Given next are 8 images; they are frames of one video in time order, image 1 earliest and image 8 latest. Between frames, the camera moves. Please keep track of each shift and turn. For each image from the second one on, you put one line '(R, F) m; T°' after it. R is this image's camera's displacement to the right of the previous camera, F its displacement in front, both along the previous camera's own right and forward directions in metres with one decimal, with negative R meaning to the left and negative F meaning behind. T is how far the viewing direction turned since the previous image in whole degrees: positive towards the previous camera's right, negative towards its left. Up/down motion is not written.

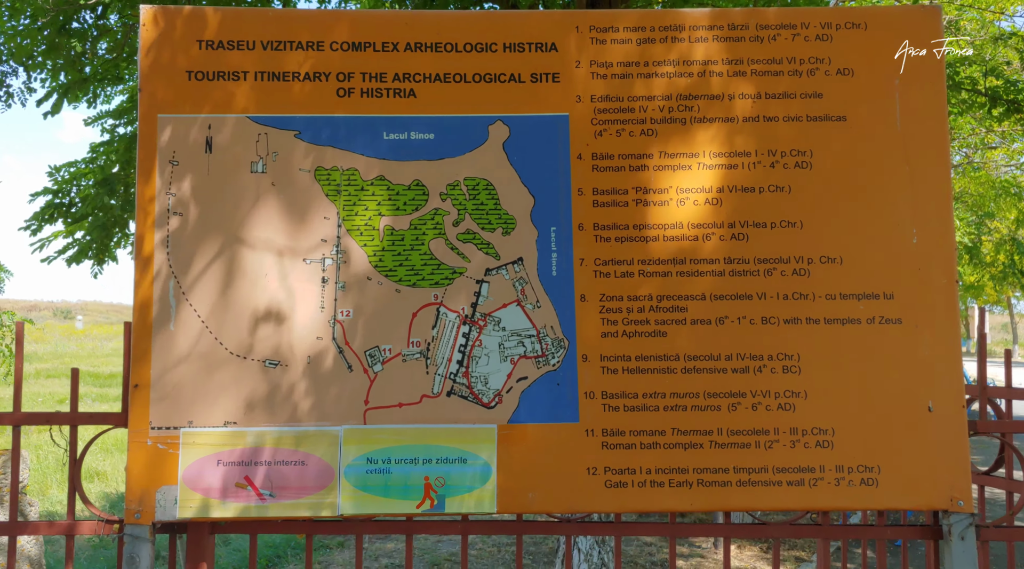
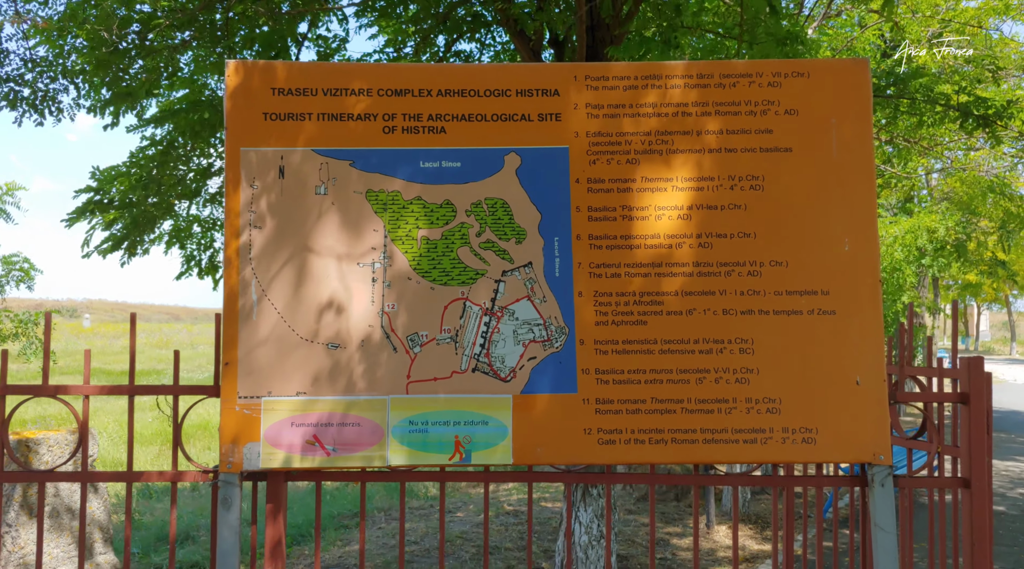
(0.0, -0.7) m; 0°
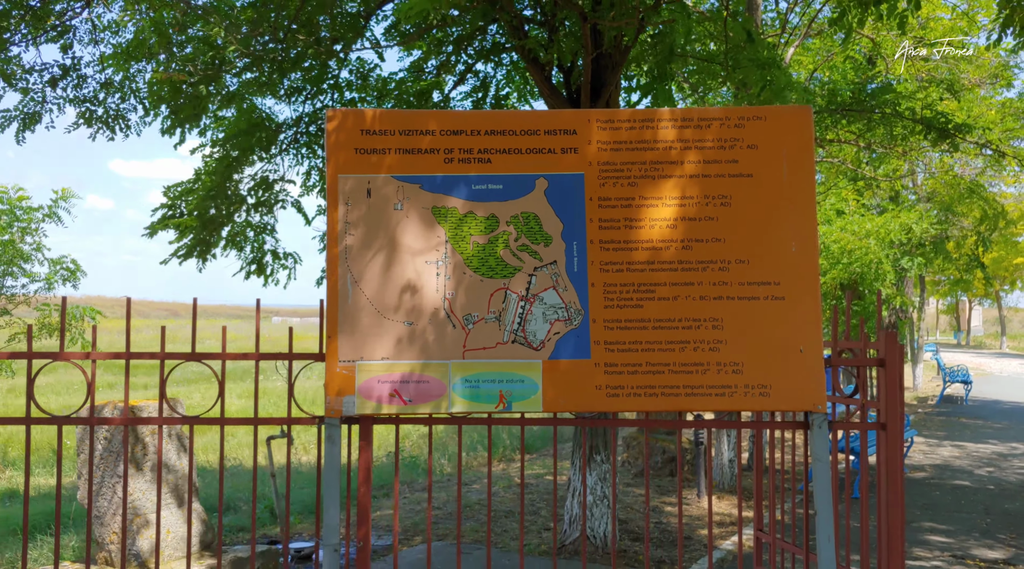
(-0.2, -1.2) m; 0°
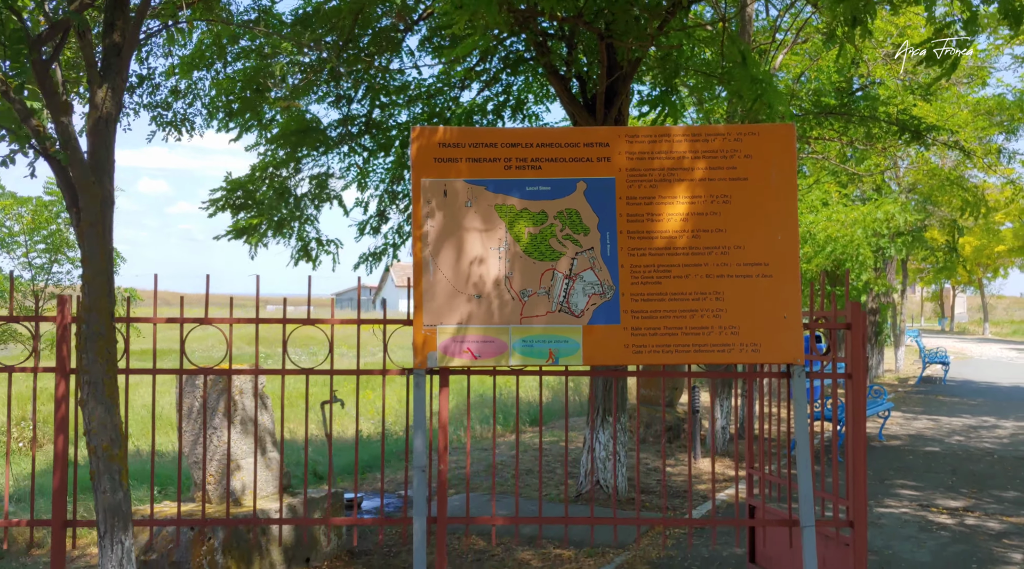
(-0.3, -1.3) m; +1°
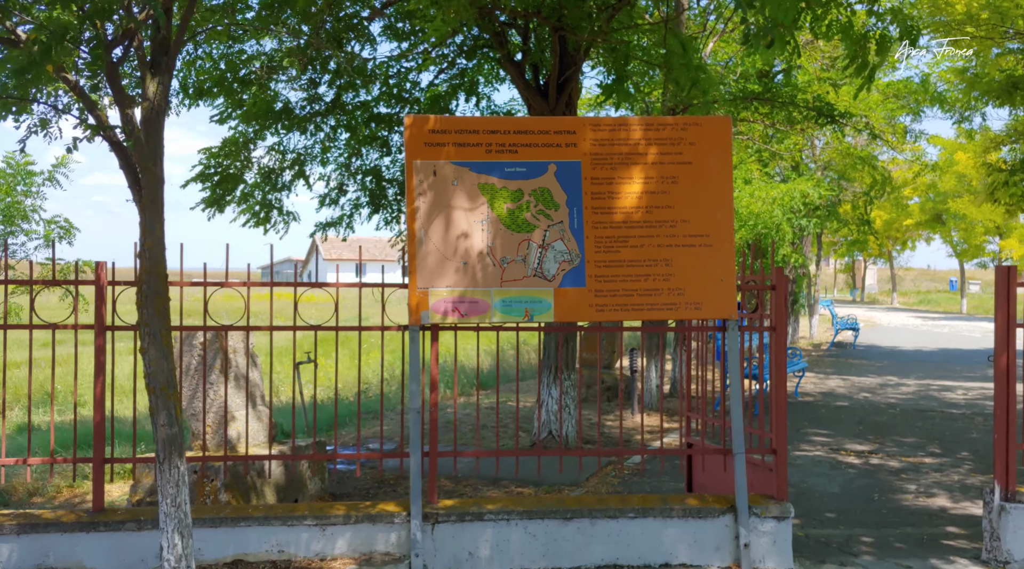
(-0.4, -1.0) m; +5°
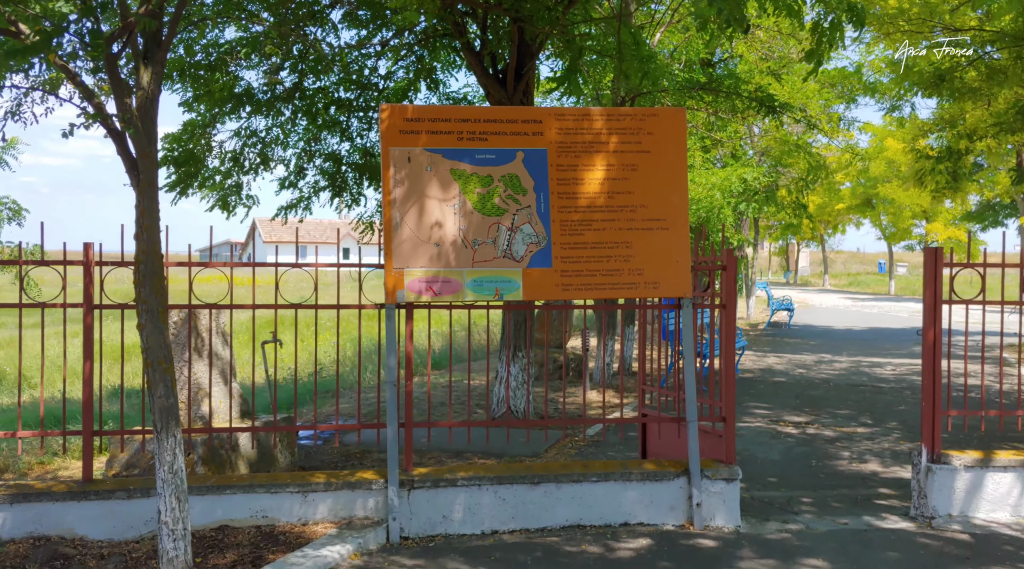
(-0.2, -0.4) m; +4°
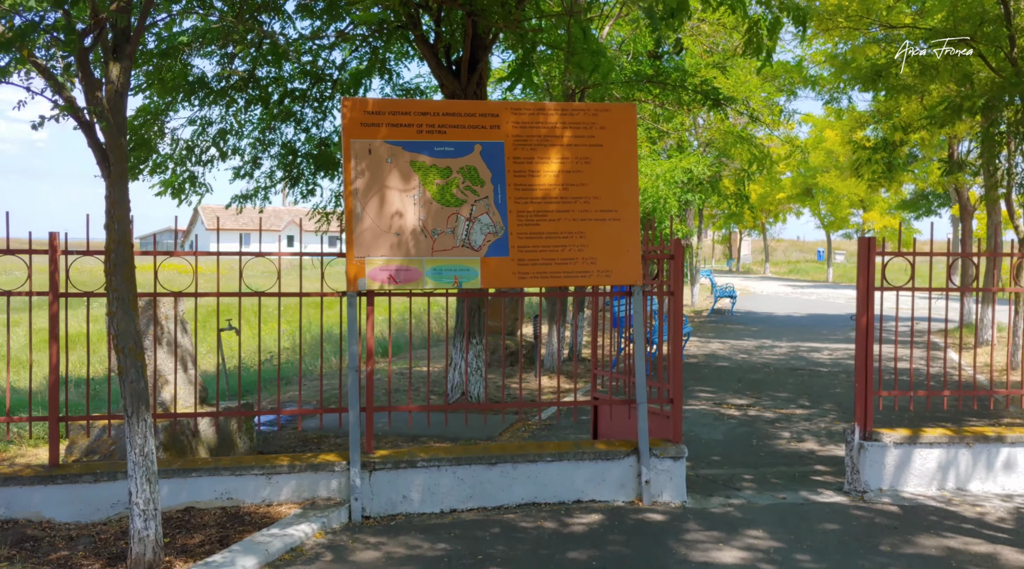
(-0.1, -0.3) m; +3°
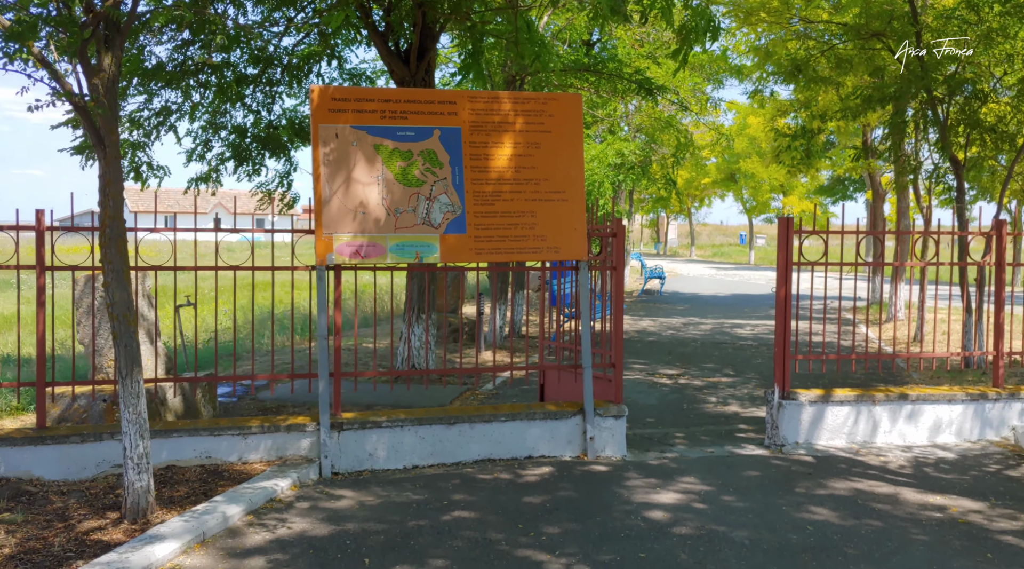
(-0.2, -0.7) m; +4°
